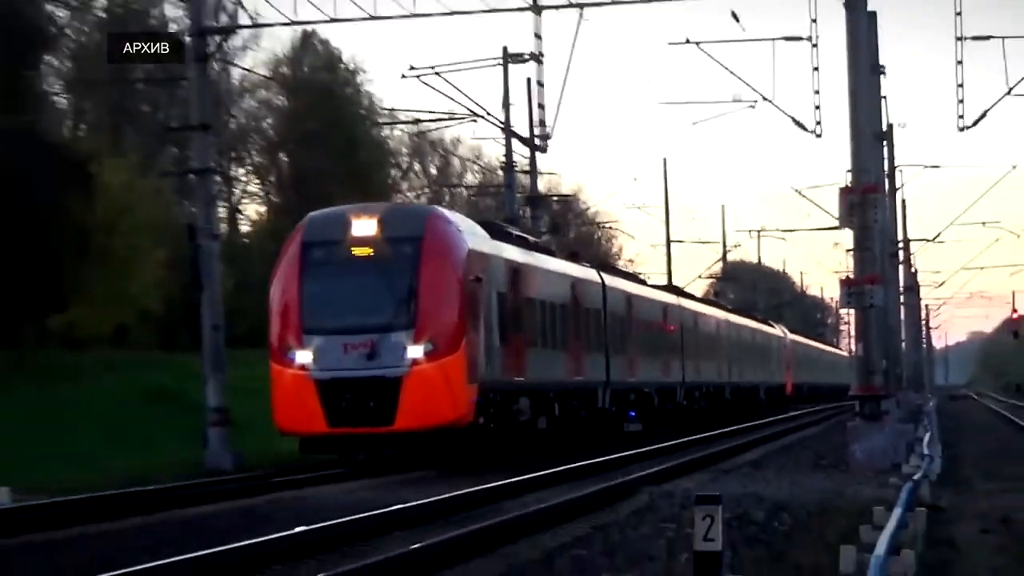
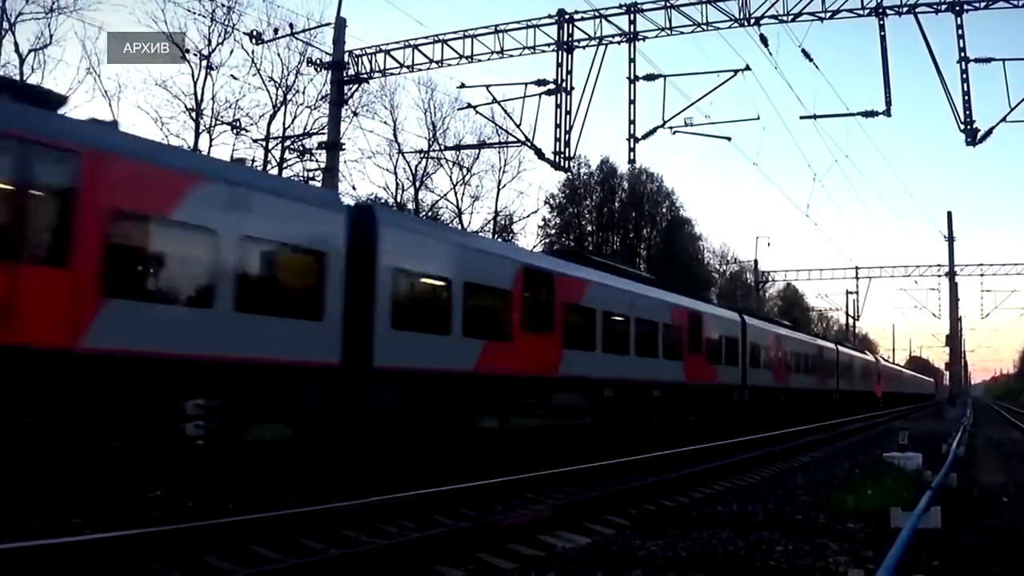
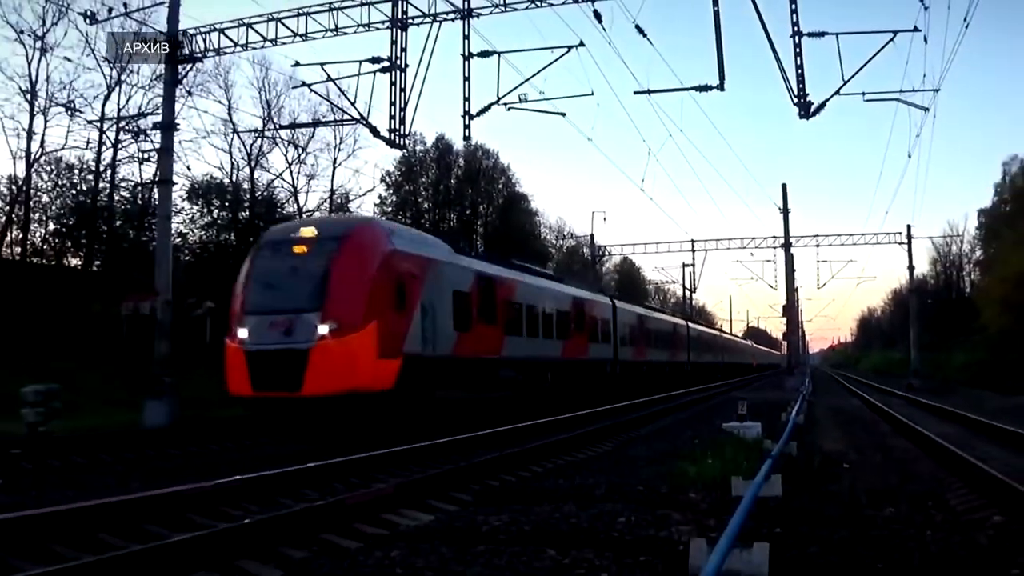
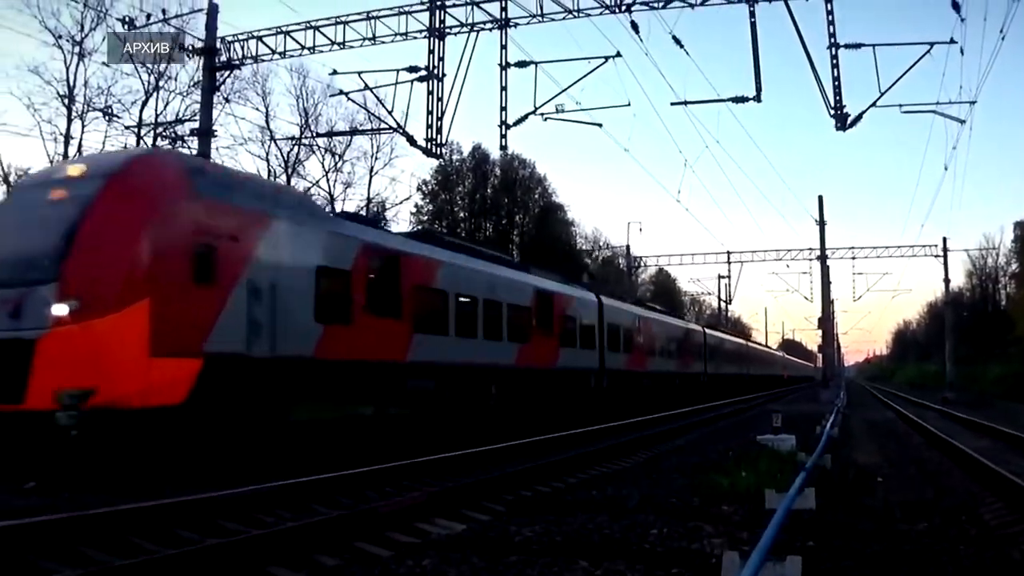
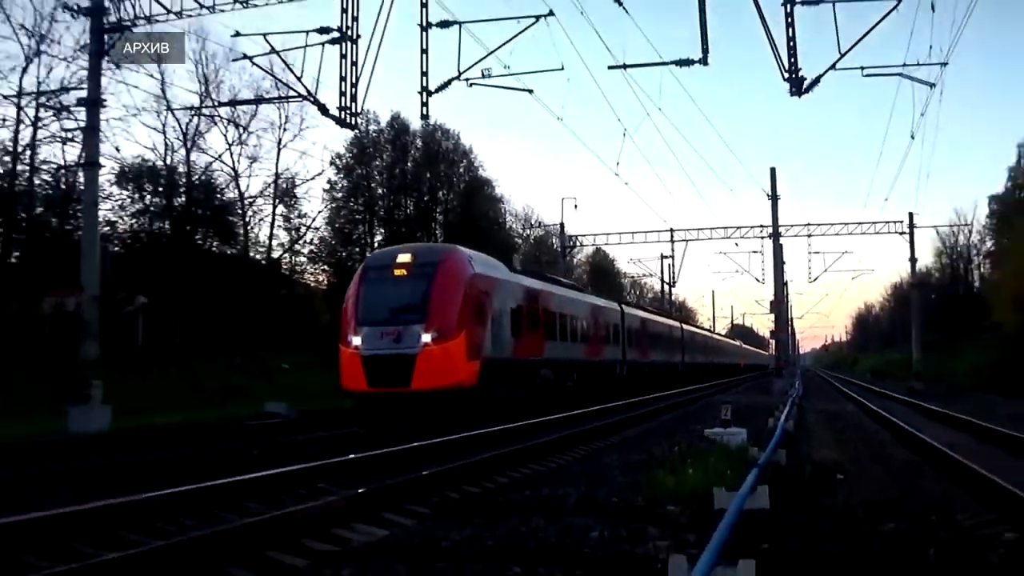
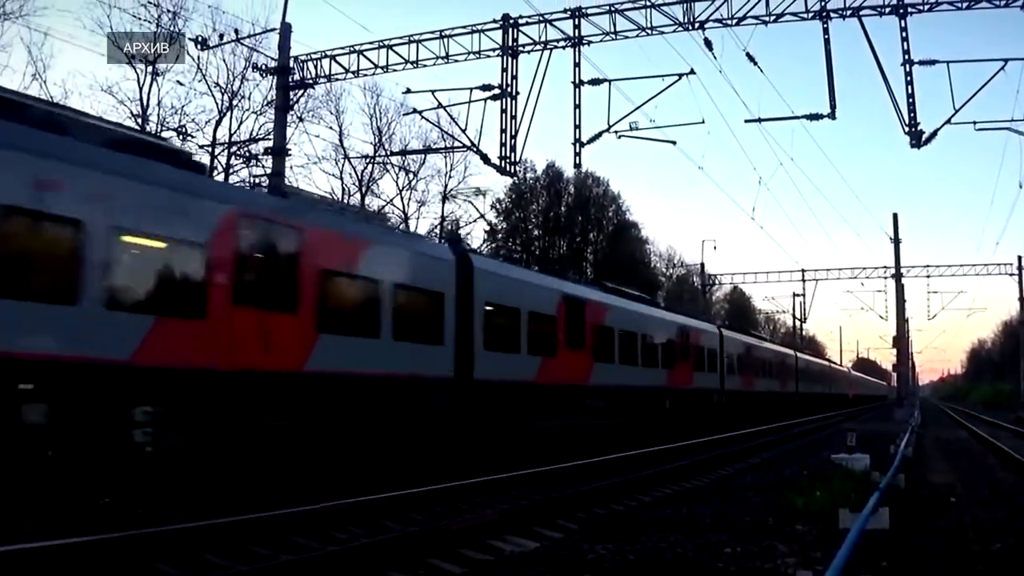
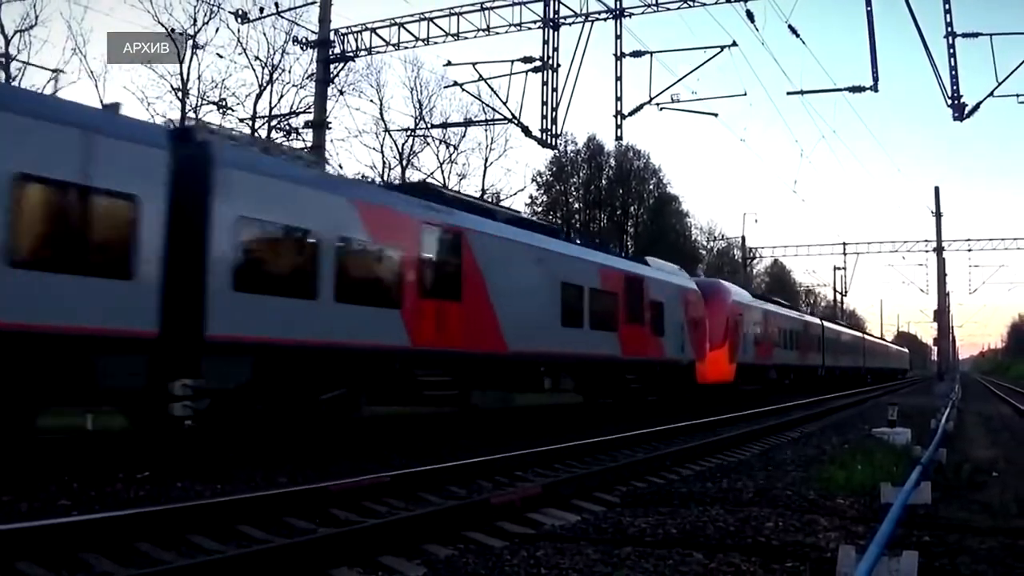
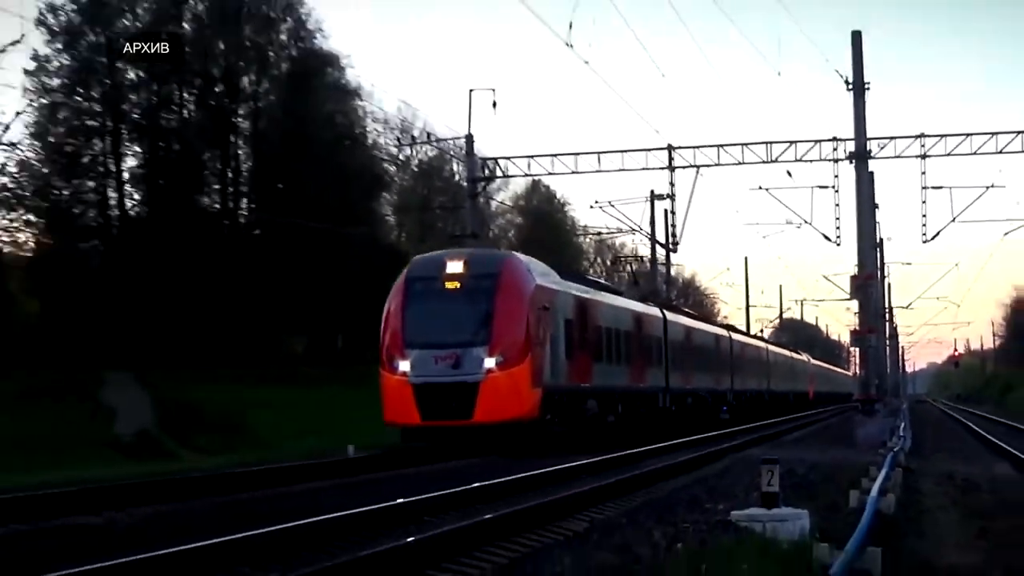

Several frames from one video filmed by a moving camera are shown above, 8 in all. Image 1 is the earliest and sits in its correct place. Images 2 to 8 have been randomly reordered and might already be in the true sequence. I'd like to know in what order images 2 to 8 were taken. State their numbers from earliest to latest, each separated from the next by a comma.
8, 5, 3, 4, 6, 2, 7
